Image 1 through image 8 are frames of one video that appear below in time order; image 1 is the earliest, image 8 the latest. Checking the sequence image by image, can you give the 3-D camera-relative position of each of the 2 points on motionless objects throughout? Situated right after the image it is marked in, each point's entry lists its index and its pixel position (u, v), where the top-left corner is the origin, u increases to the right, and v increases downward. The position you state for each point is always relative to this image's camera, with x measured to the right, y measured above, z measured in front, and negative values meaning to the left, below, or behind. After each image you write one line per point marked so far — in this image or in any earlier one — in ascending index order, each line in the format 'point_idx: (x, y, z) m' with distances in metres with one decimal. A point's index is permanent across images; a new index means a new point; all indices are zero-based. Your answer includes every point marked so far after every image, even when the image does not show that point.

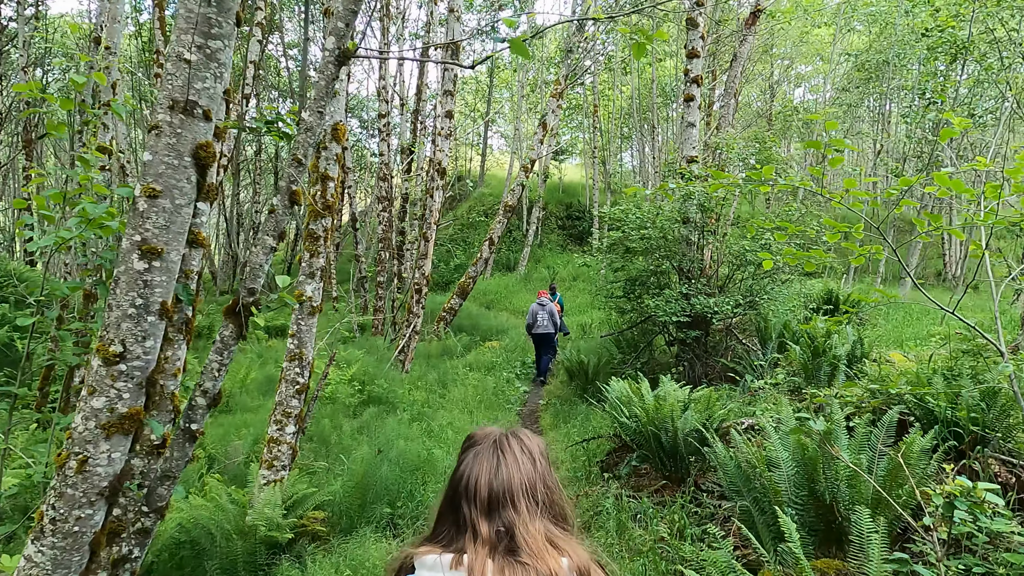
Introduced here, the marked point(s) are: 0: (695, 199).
0: (+2.1, +1.0, +7.3) m
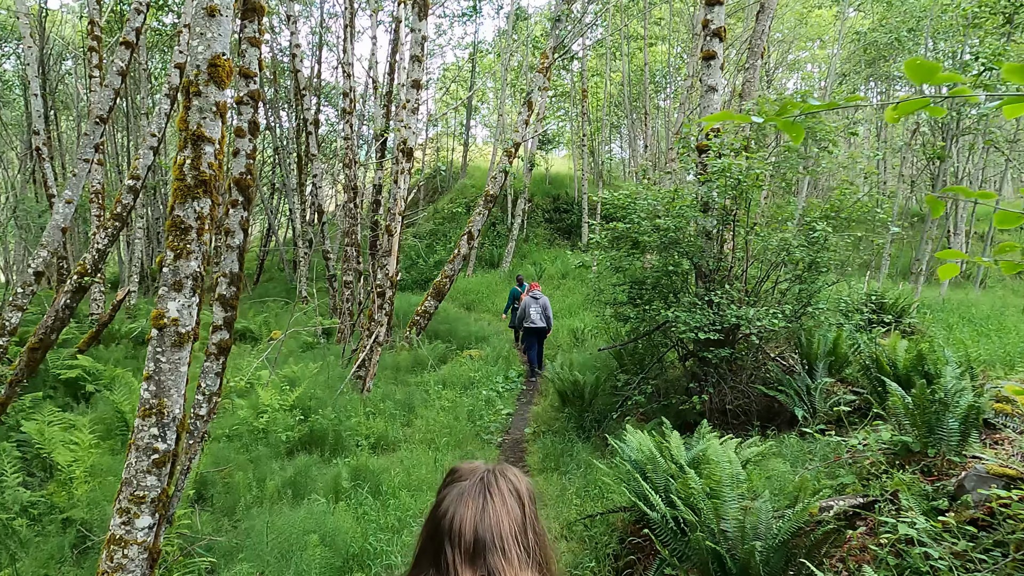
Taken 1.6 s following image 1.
0: (+1.9, +1.0, +5.8) m
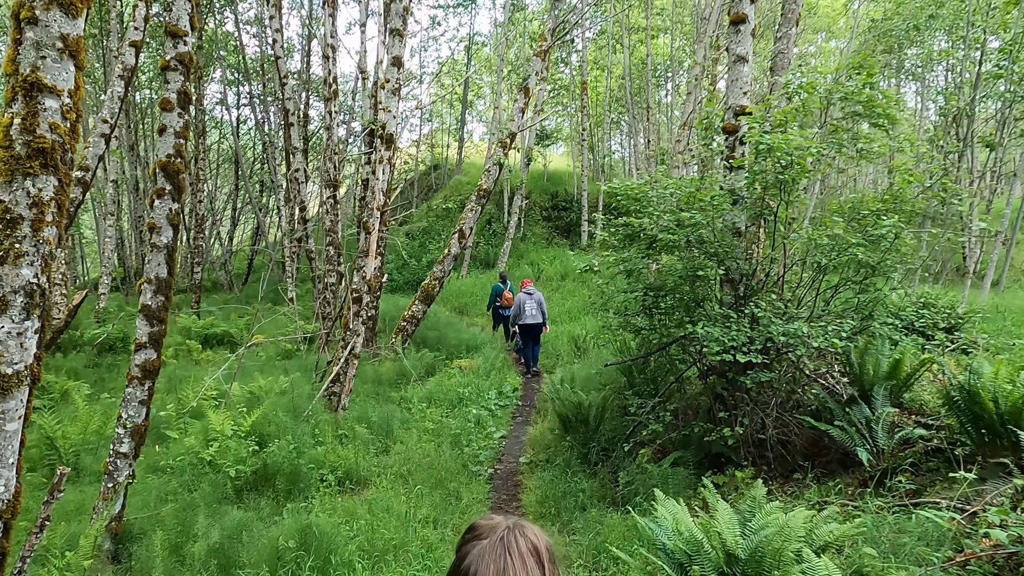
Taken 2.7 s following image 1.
0: (+1.9, +0.9, +4.8) m
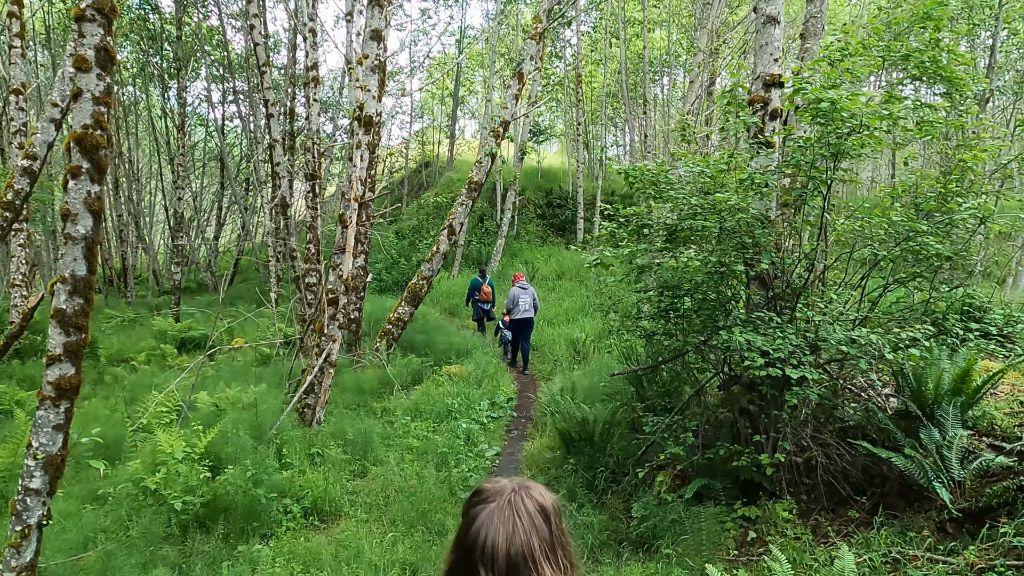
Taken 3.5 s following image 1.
0: (+1.8, +0.9, +4.0) m
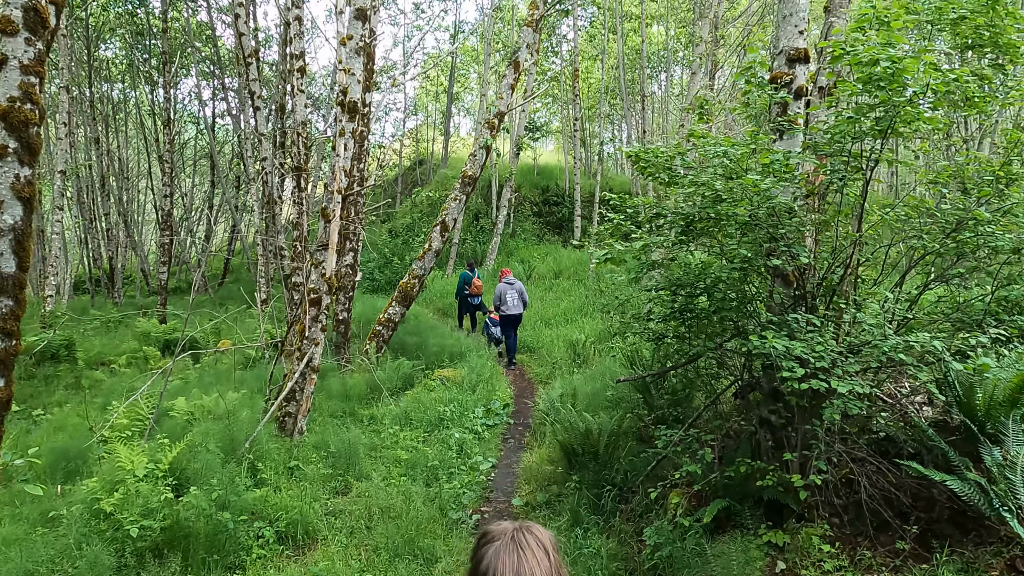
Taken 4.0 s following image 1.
0: (+1.8, +0.9, +3.5) m
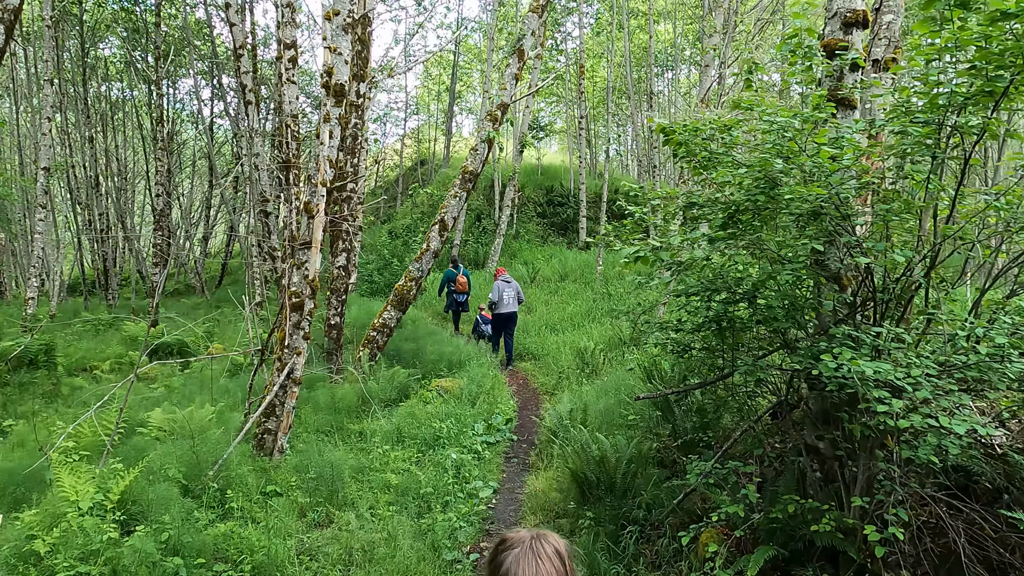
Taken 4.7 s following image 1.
0: (+1.8, +0.9, +2.9) m
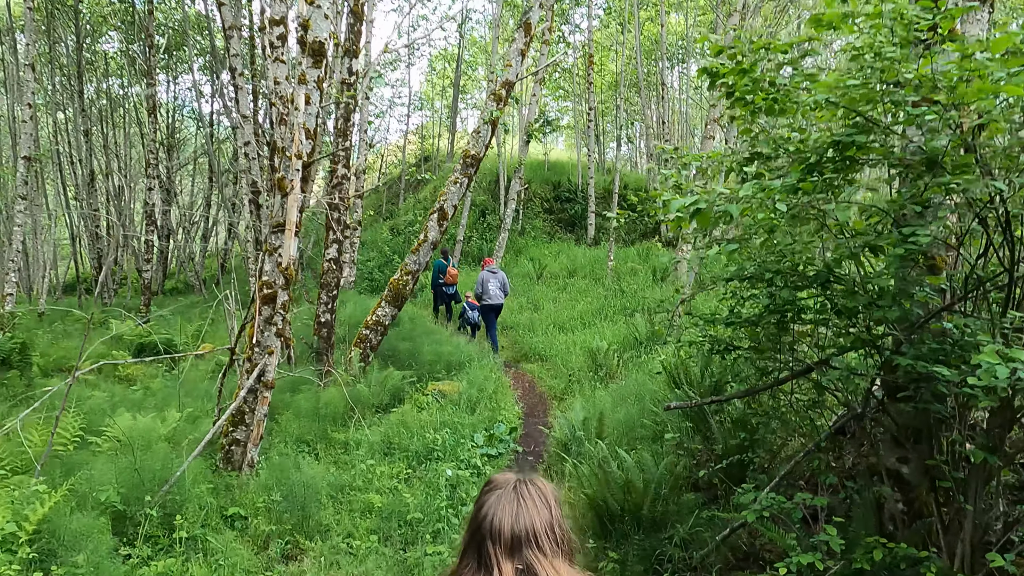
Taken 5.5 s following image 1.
0: (+1.8, +1.0, +2.1) m
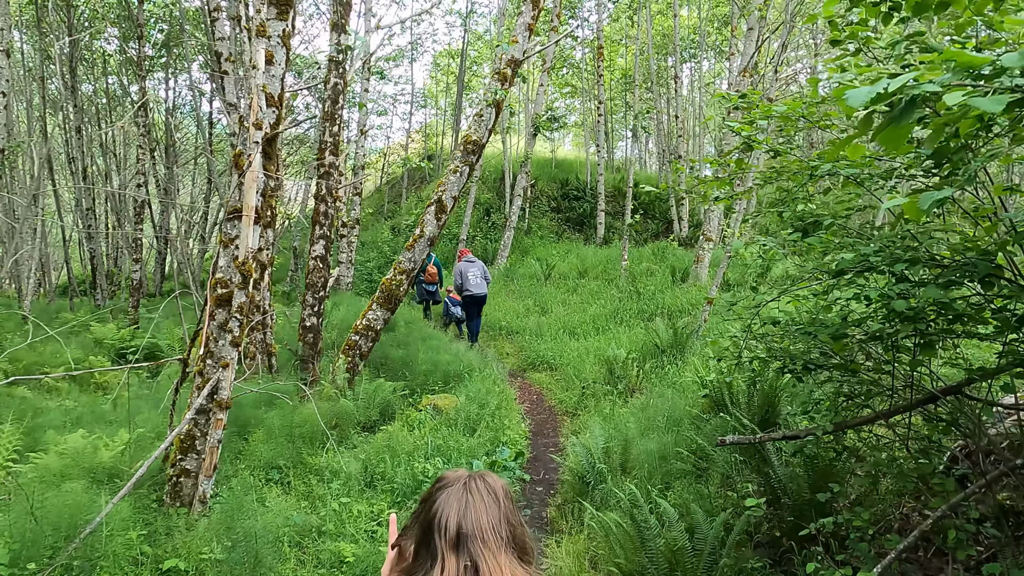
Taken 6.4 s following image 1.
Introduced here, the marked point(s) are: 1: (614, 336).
0: (+1.8, +1.0, +1.2) m
1: (+1.3, -0.6, +8.3) m
